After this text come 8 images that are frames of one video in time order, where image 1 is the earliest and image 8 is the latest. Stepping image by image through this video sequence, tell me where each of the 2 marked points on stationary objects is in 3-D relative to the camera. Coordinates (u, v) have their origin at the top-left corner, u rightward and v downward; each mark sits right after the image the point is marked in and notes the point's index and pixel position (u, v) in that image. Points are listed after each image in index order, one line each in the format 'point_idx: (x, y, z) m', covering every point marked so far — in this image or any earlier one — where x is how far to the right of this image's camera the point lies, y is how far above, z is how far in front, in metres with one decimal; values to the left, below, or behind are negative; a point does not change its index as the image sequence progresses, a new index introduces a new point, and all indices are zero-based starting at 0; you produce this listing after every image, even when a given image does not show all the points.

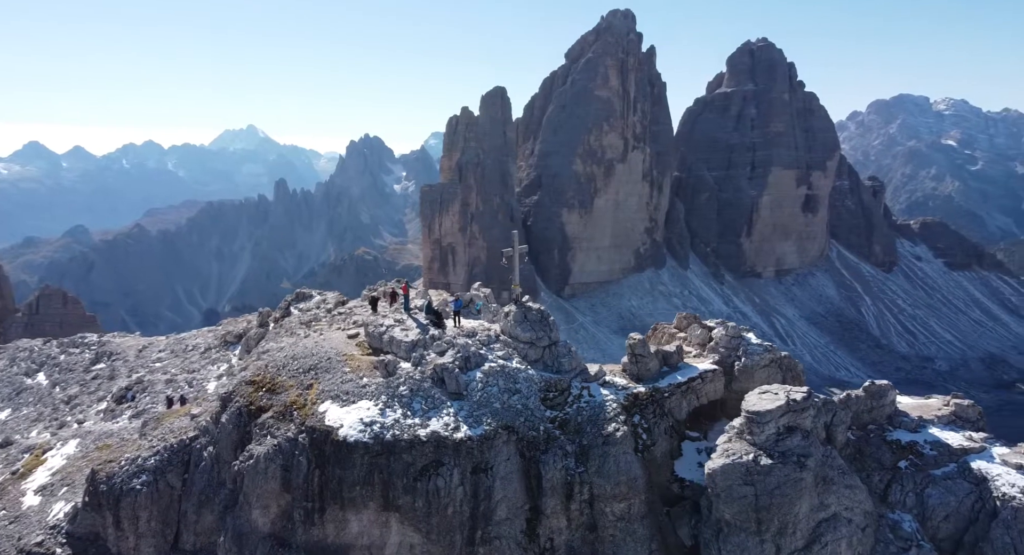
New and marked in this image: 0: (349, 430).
0: (-4.2, -4.0, +15.5) m
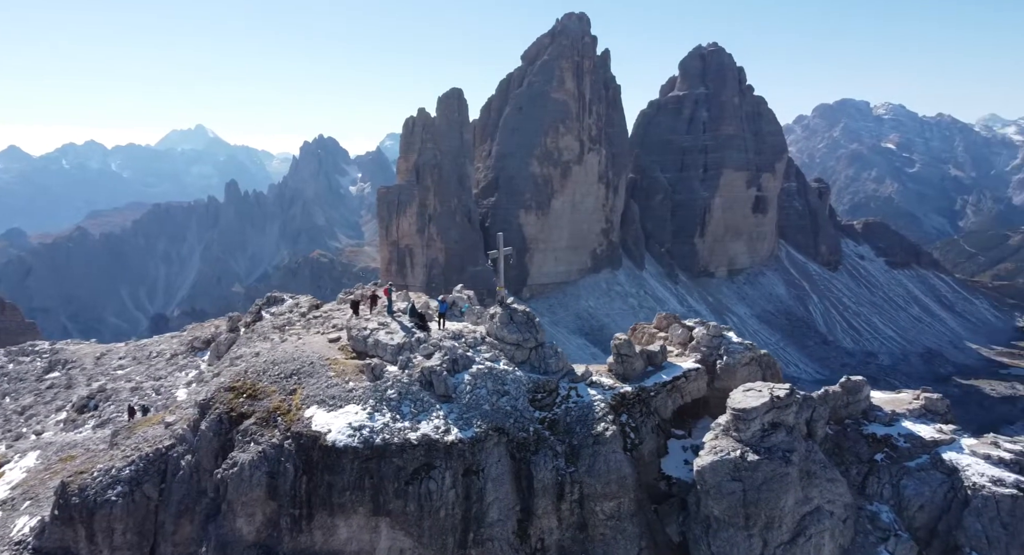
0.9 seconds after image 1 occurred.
0: (-4.5, -4.1, +15.2) m
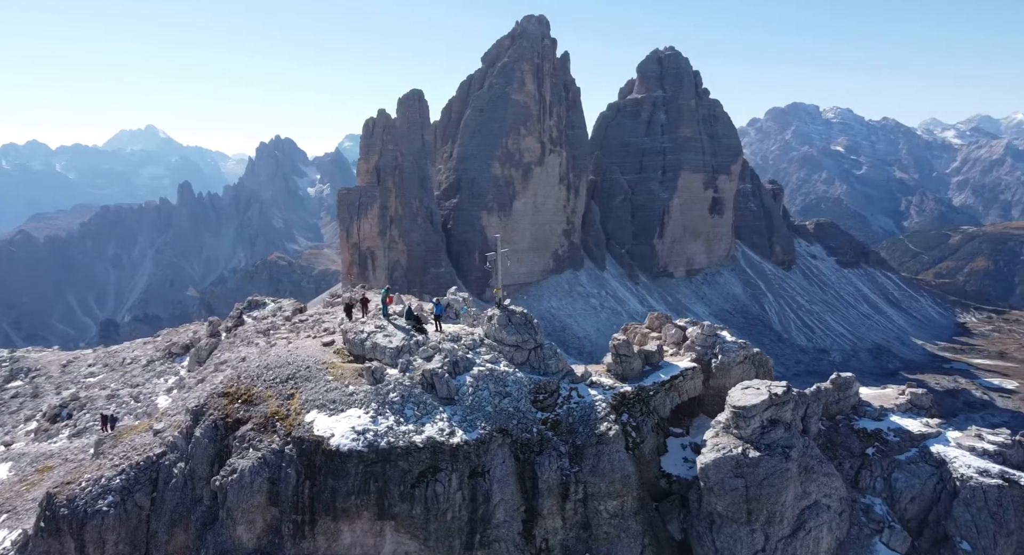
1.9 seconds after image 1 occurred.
0: (-4.4, -4.1, +15.1) m
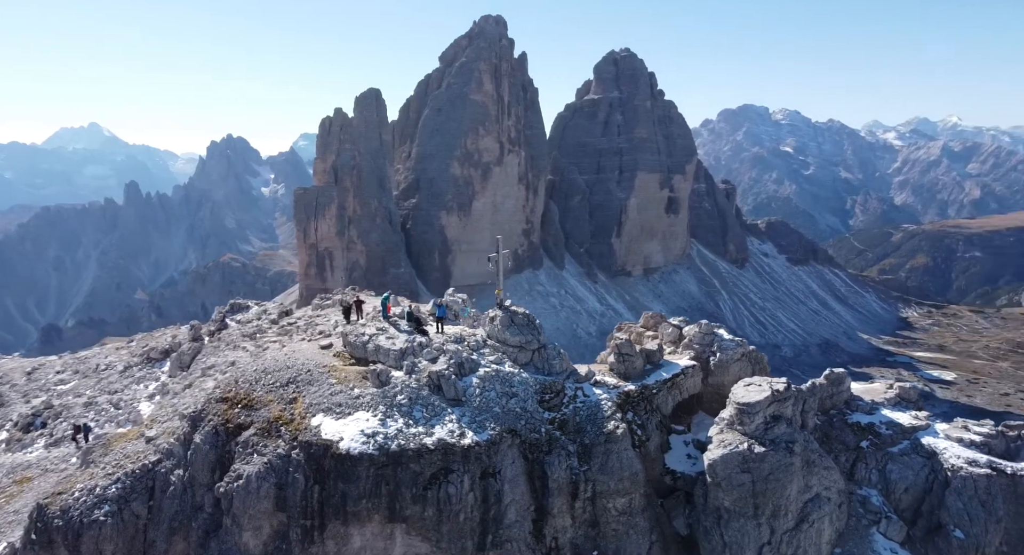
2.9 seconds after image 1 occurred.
0: (-4.1, -4.2, +15.0) m
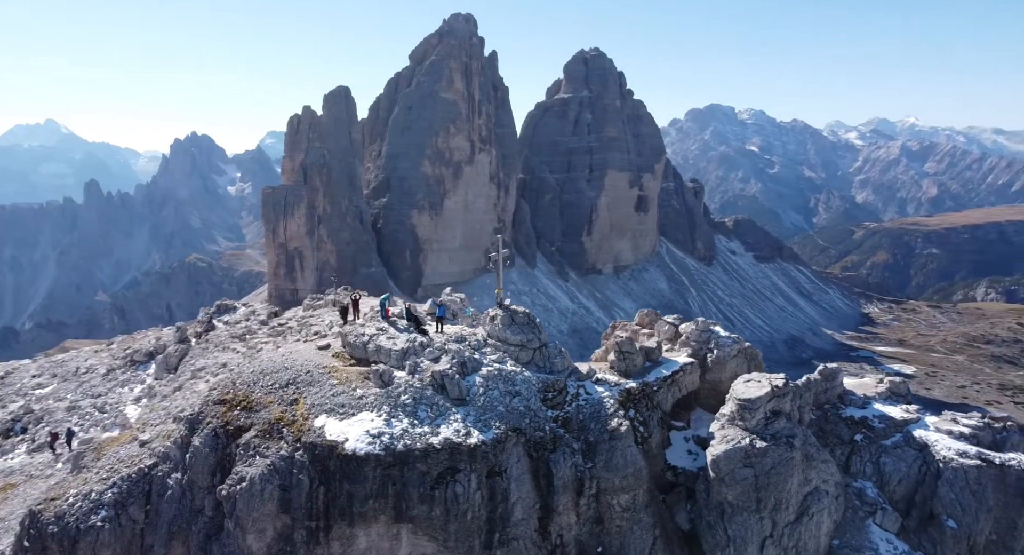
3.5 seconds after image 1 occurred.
0: (-3.9, -4.2, +14.9) m
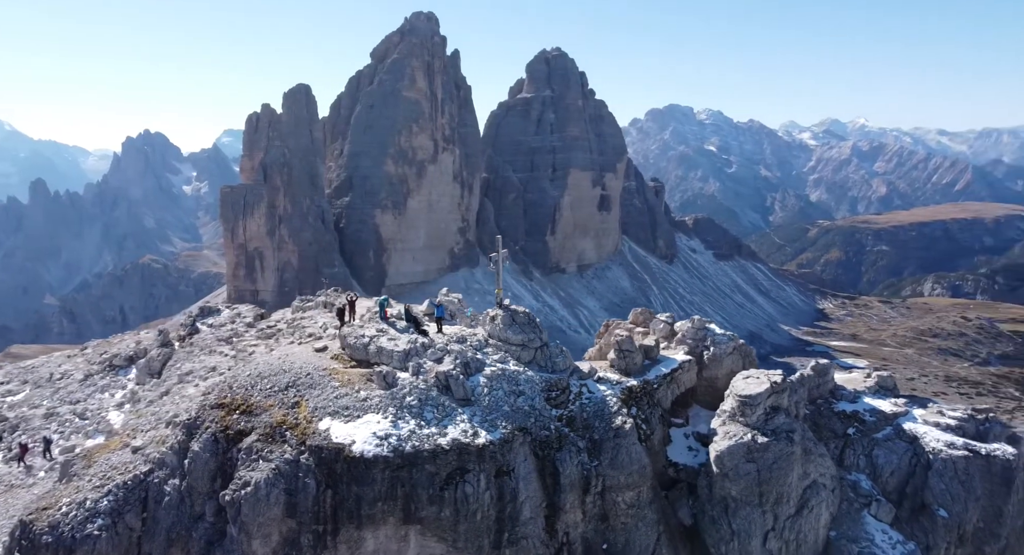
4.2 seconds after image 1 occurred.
0: (-3.7, -4.2, +14.9) m
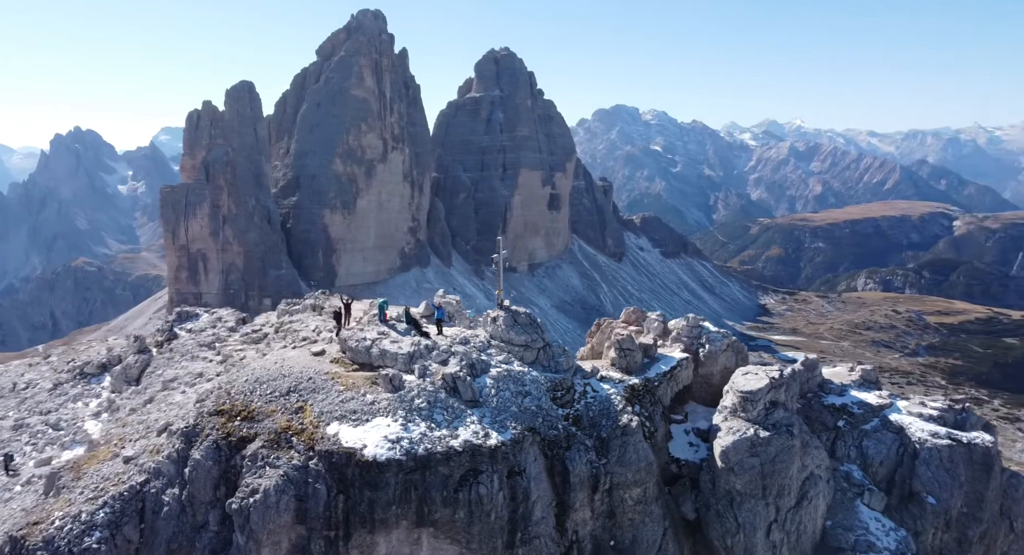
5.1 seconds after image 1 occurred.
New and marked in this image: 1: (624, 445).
0: (-3.4, -4.3, +14.8) m
1: (+3.1, -4.7, +16.6) m
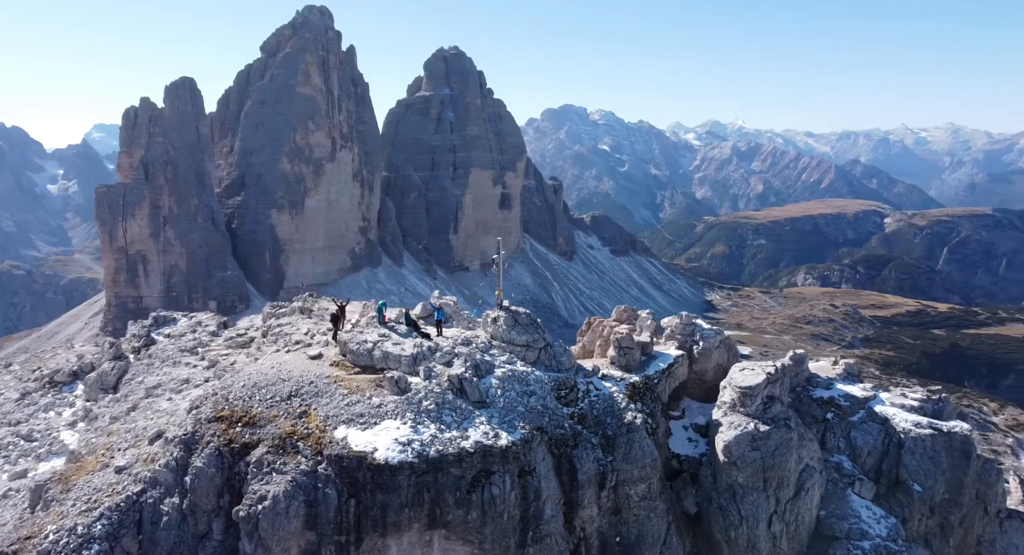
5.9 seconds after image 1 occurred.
0: (-3.1, -4.4, +14.8) m
1: (+3.3, -4.7, +16.9) m
